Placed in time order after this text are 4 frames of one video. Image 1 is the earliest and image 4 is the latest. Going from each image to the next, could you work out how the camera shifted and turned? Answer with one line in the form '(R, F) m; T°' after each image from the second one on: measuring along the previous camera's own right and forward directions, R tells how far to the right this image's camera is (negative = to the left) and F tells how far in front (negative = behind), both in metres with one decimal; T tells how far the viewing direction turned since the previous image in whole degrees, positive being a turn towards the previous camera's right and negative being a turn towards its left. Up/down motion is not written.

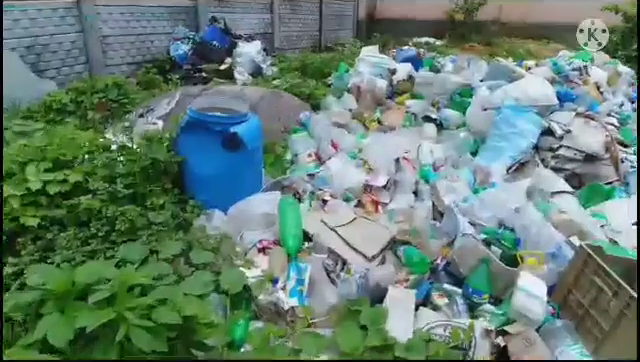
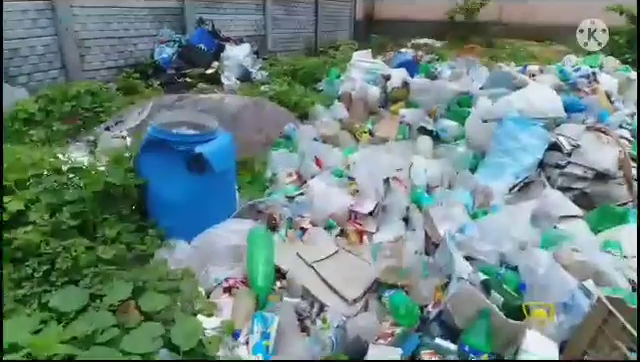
(+0.1, +0.4) m; 0°
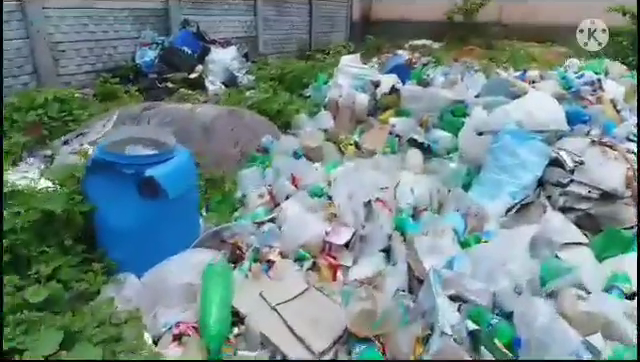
(+0.2, +0.3) m; 0°
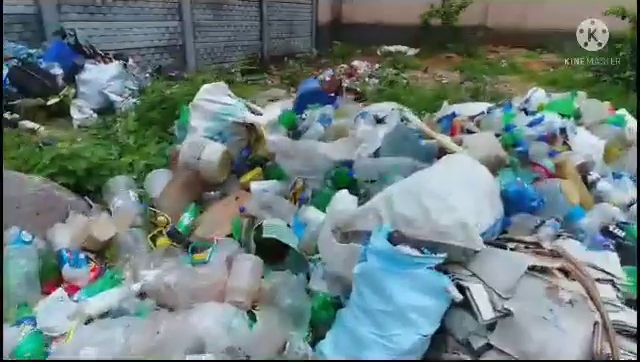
(+1.0, +1.6) m; 0°
